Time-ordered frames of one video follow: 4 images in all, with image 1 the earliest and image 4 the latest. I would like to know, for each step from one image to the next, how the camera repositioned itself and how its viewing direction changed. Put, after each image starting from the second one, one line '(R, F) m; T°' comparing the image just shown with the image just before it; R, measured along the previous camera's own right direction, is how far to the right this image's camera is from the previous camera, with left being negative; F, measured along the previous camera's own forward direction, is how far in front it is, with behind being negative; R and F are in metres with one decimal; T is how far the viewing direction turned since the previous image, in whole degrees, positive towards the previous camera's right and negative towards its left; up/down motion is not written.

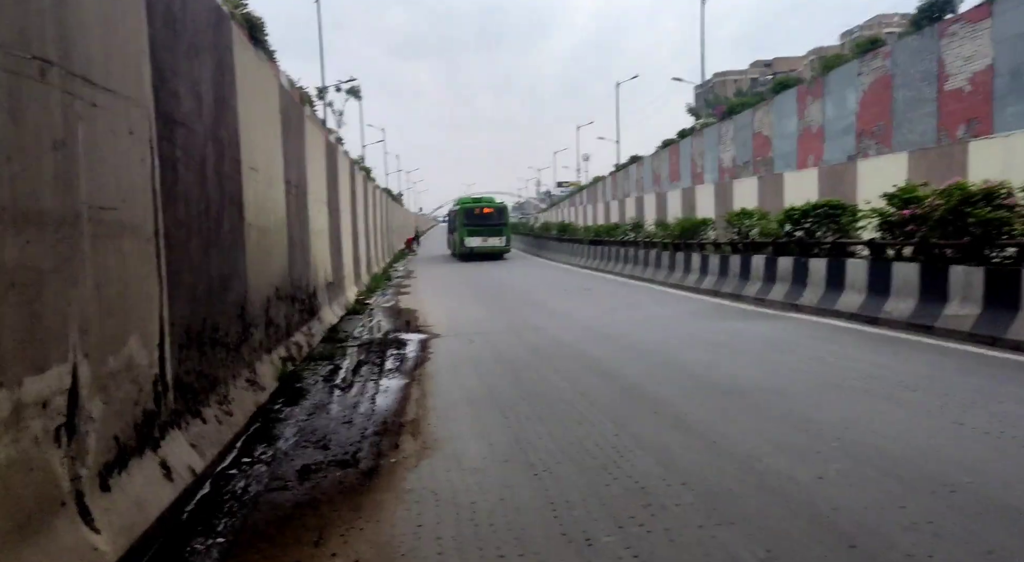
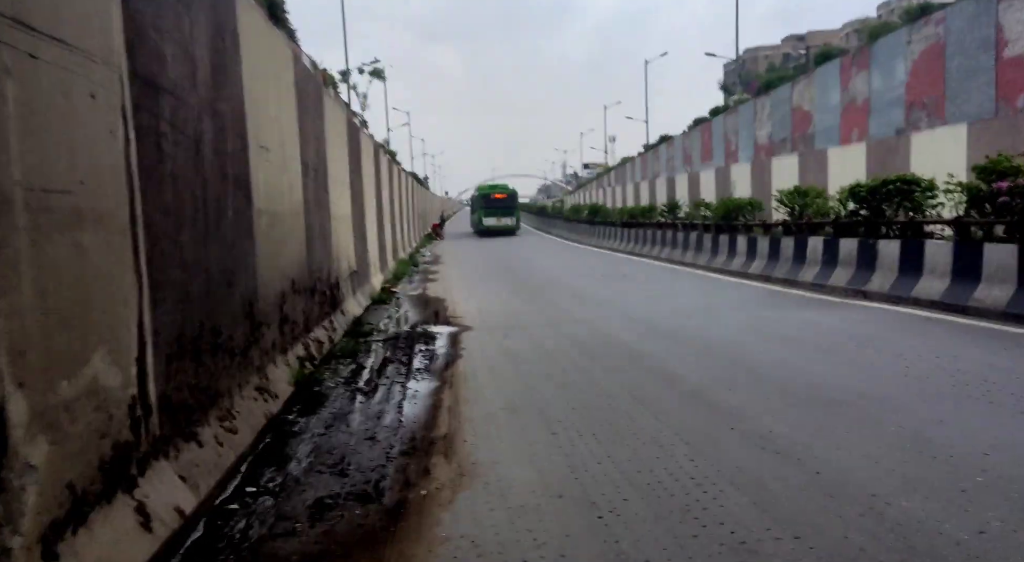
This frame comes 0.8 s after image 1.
(-0.2, +0.9) m; -2°
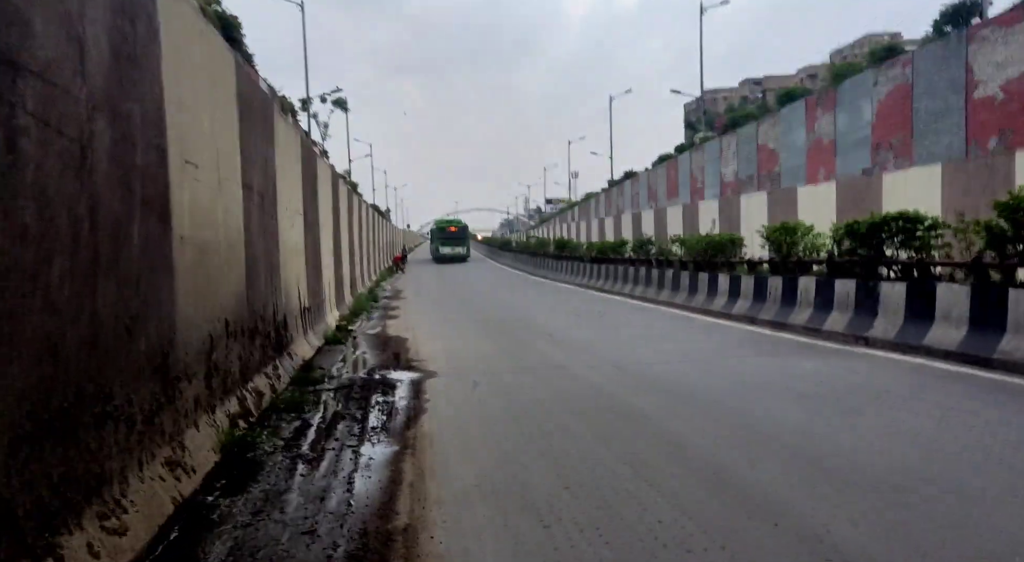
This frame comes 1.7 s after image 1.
(-0.1, +1.1) m; +3°
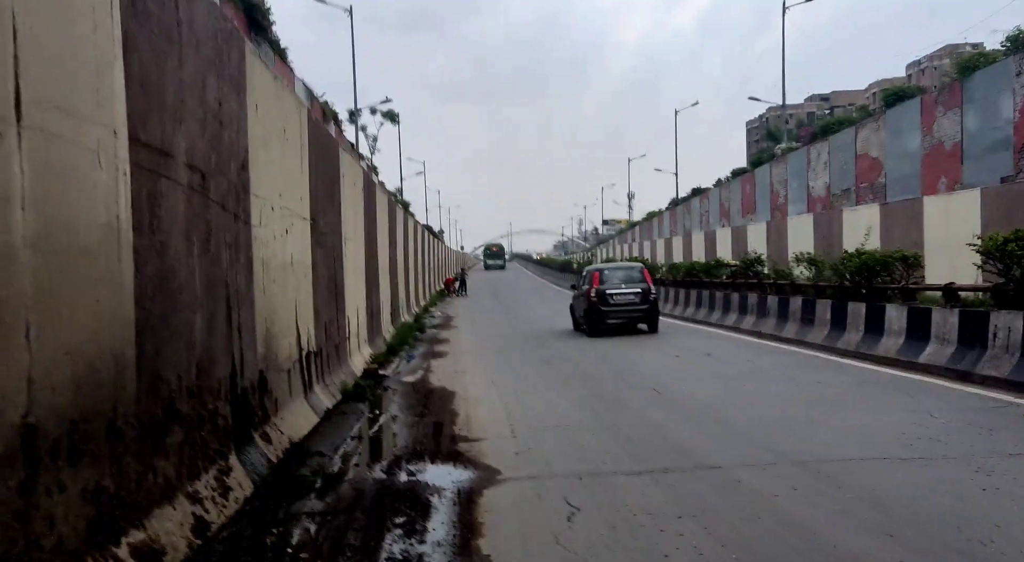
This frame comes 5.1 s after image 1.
(-0.5, +3.8) m; -4°
